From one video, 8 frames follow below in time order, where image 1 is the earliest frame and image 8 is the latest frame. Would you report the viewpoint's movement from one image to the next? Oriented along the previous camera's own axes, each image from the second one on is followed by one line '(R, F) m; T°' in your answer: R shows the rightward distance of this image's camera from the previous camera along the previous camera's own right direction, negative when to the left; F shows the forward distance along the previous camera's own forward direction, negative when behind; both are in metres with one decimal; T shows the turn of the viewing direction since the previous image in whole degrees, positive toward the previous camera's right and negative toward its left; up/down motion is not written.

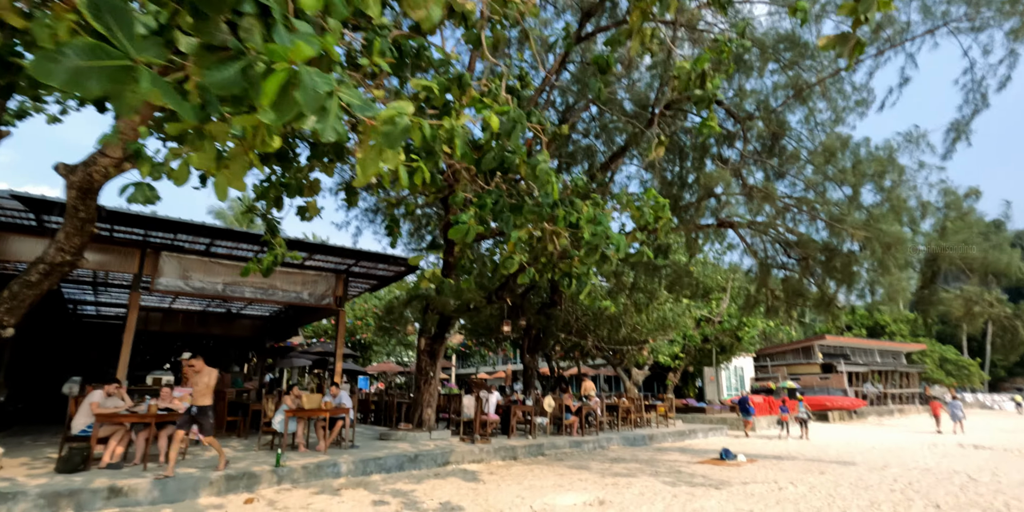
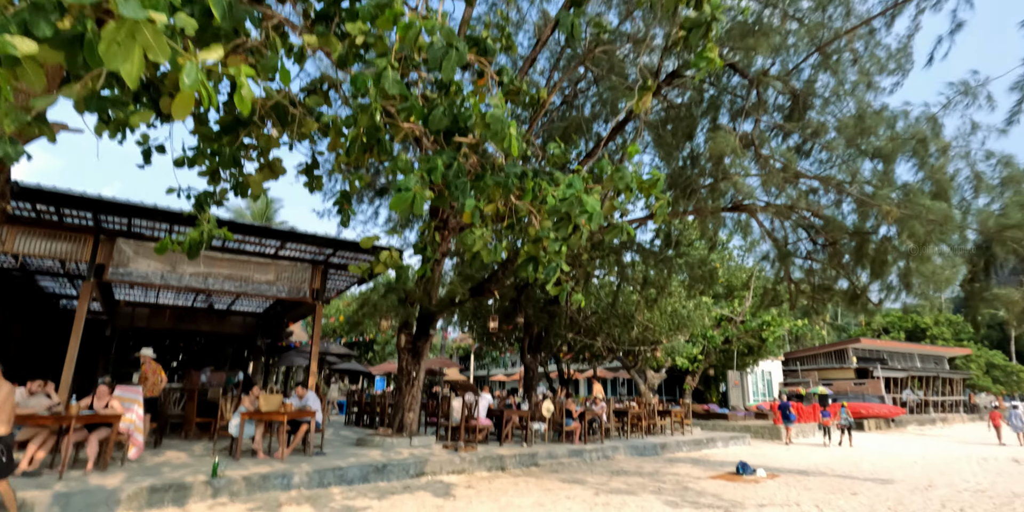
(+0.6, +1.0) m; -3°
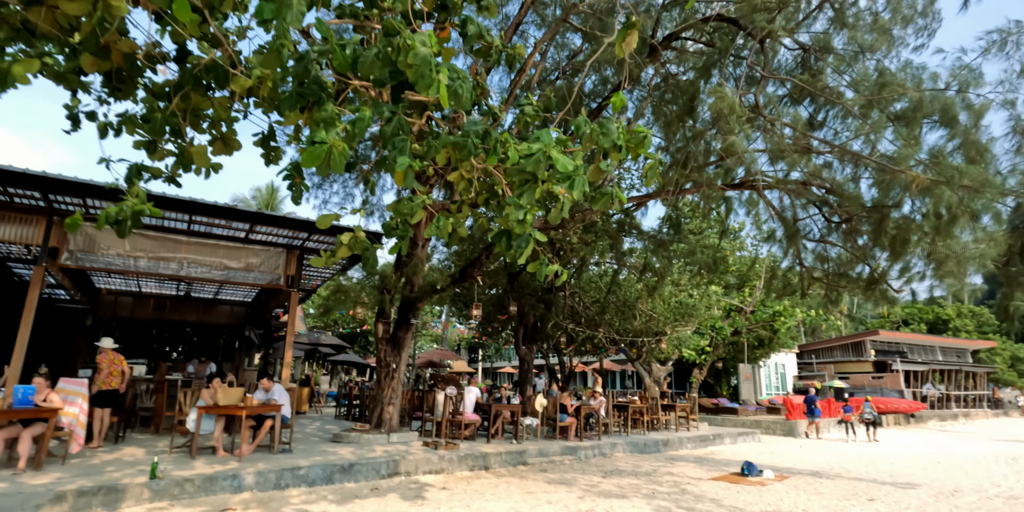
(+0.4, +0.7) m; -1°
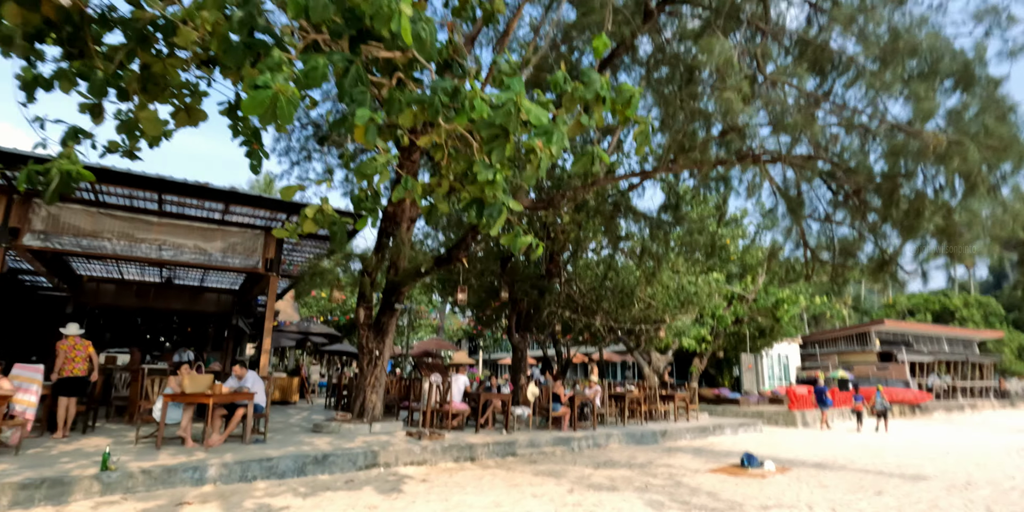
(+0.2, +0.4) m; 0°
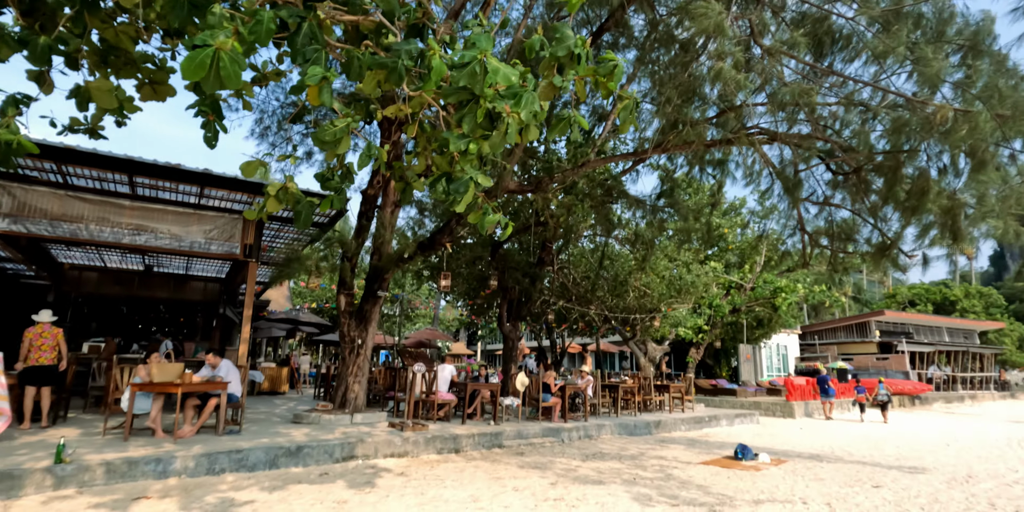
(+0.2, +0.3) m; 0°
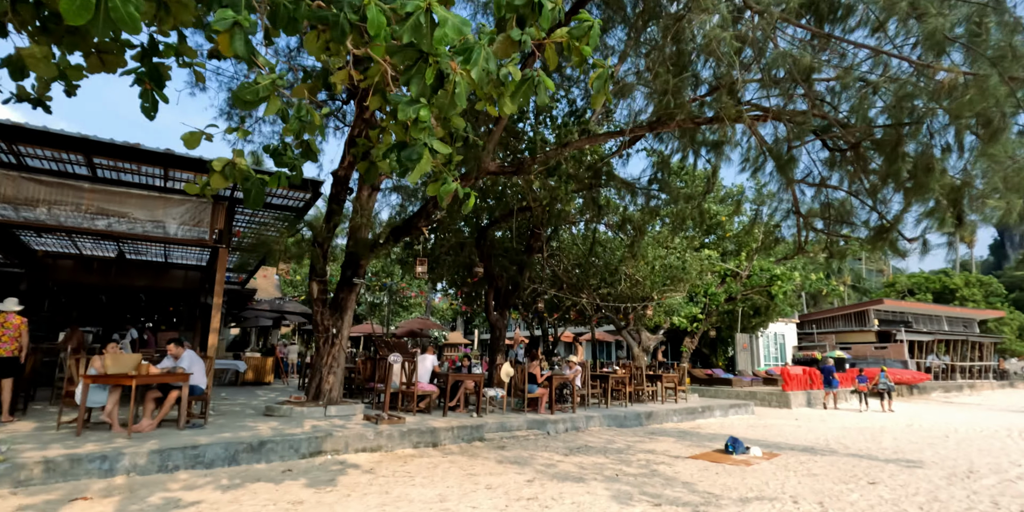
(+0.3, +0.4) m; 0°
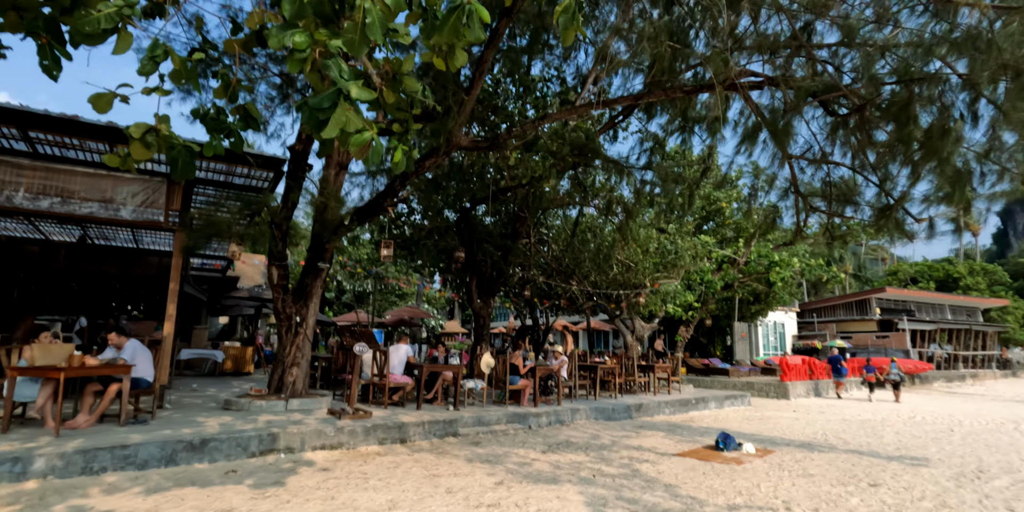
(+0.3, +0.5) m; 0°
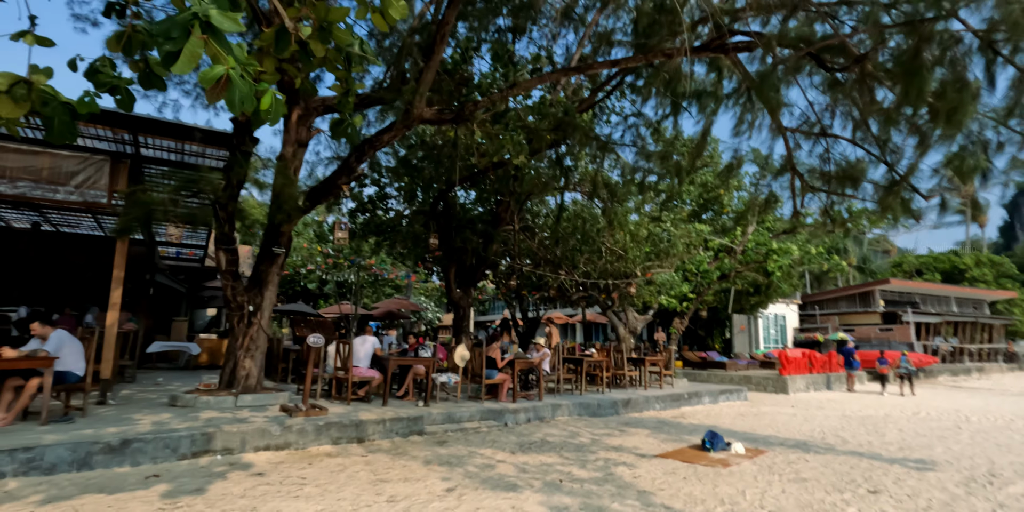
(+0.4, +0.6) m; 0°
